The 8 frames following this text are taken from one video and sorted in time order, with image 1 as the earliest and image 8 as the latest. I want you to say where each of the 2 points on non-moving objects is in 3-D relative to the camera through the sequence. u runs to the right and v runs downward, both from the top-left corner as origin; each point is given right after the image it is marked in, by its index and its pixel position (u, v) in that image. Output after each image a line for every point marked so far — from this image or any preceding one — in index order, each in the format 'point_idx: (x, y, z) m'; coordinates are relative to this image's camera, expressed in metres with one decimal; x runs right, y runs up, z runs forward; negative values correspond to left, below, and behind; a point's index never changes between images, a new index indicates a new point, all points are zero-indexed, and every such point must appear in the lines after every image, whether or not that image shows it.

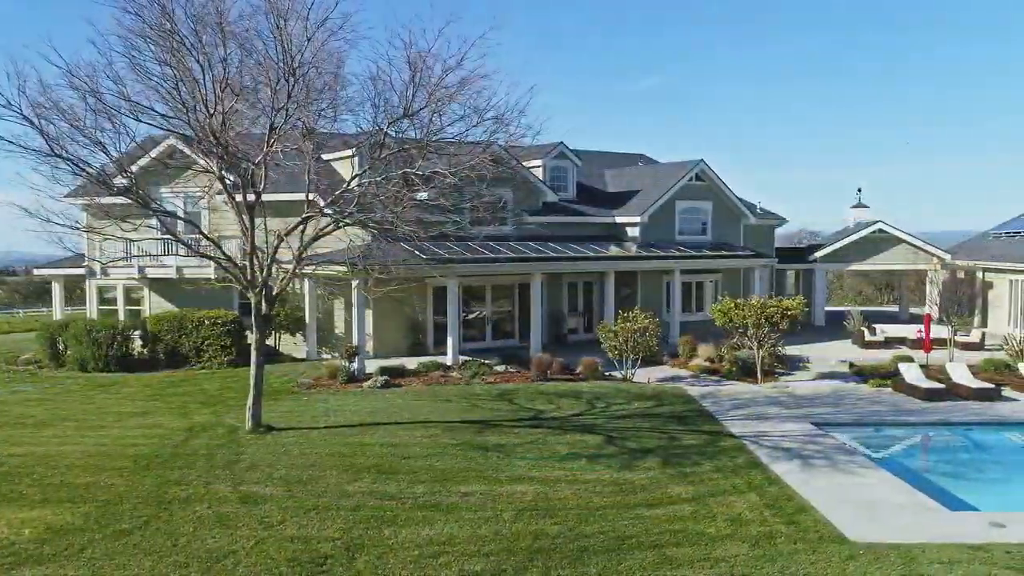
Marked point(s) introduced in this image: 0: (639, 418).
0: (+2.0, -2.0, +16.2) m
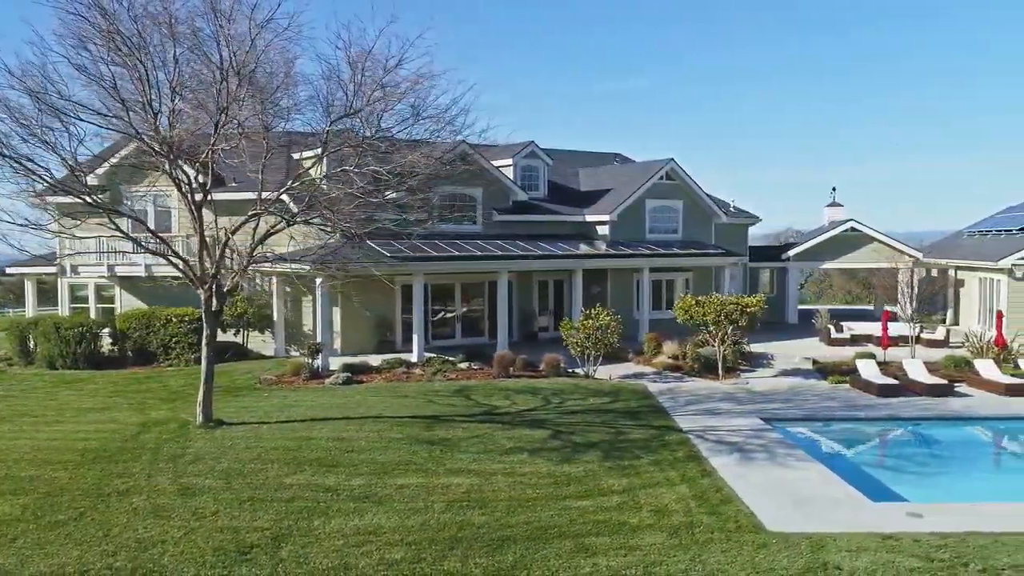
0: (+1.3, -2.0, +16.4) m
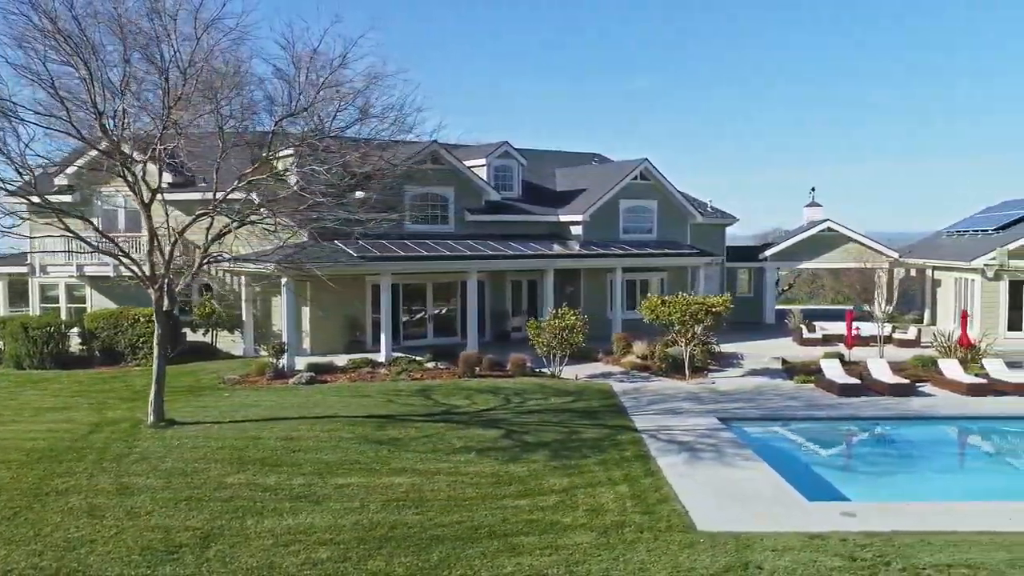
0: (+0.6, -2.0, +16.4) m
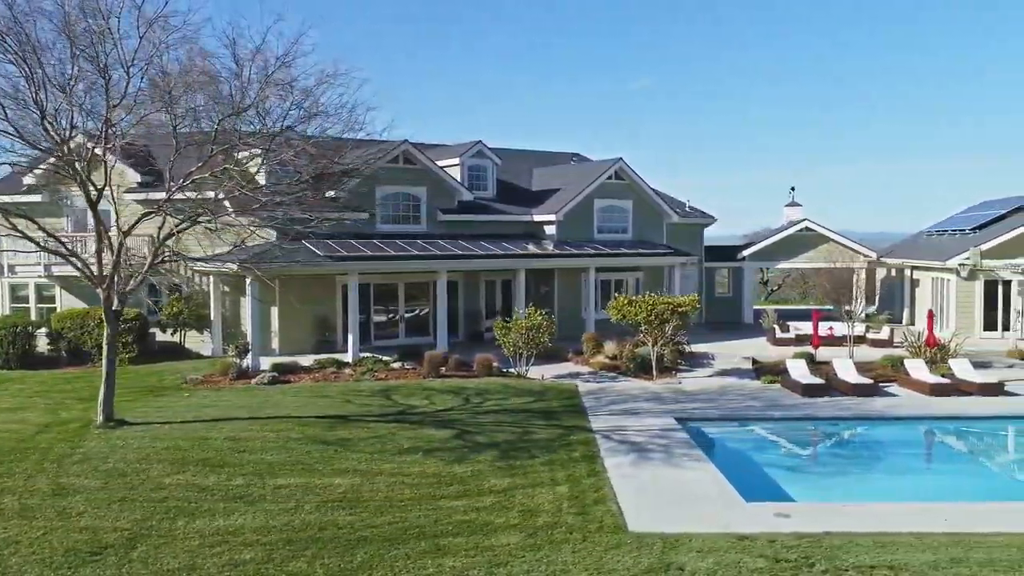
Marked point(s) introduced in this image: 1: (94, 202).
0: (-0.1, -2.0, +16.4) m
1: (-5.4, +1.1, +13.4) m
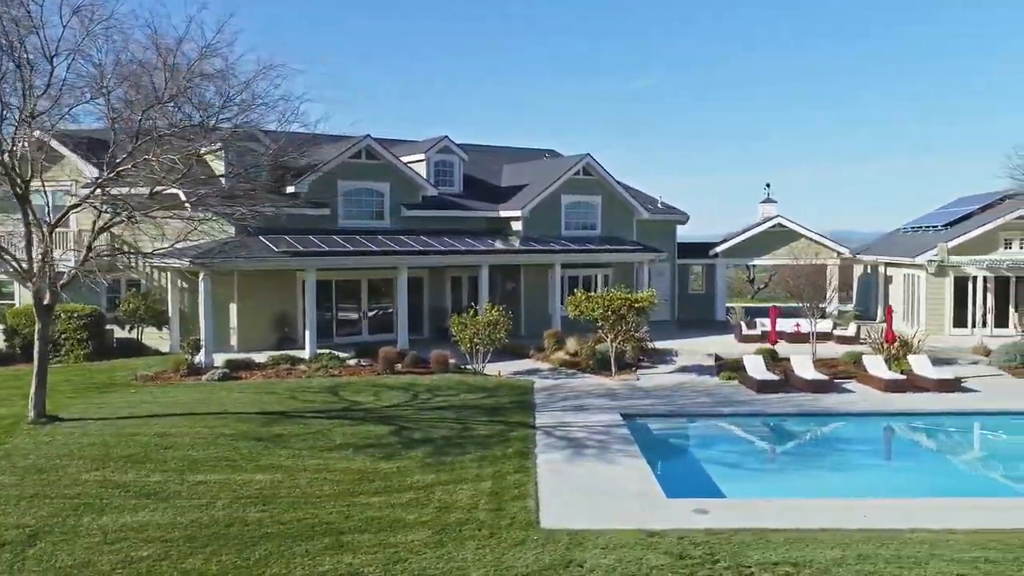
0: (-0.9, -1.9, +16.2) m
1: (-6.3, +1.2, +13.2) m
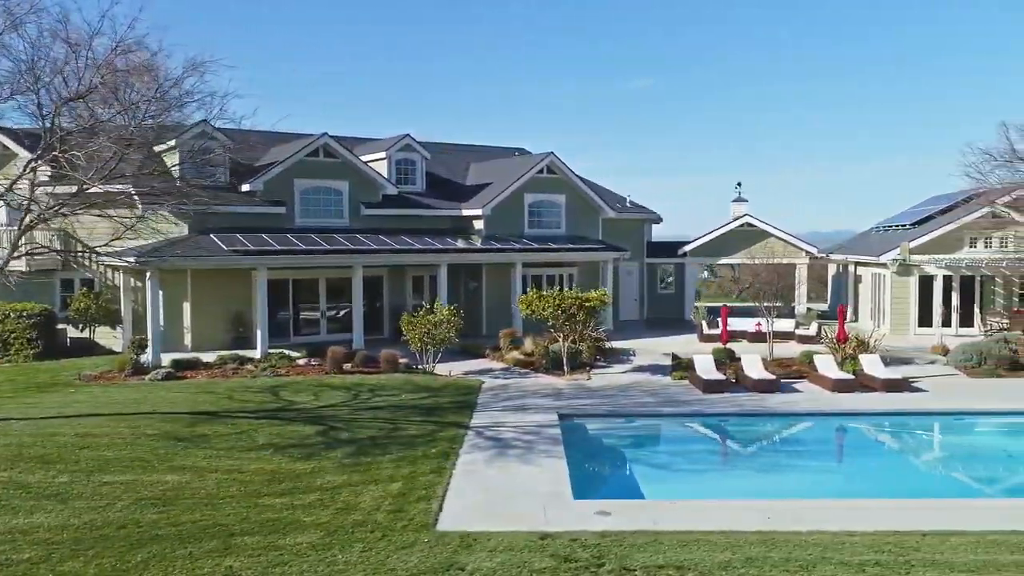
0: (-1.9, -1.9, +16.0) m
1: (-7.3, +1.2, +13.1) m
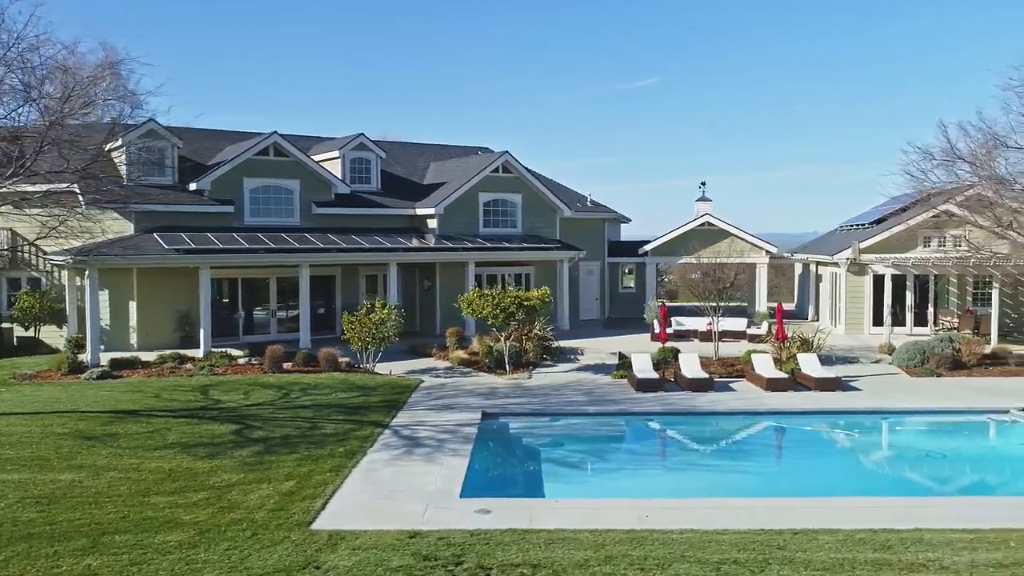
0: (-3.1, -1.9, +16.0) m
1: (-8.4, +1.2, +13.0) m
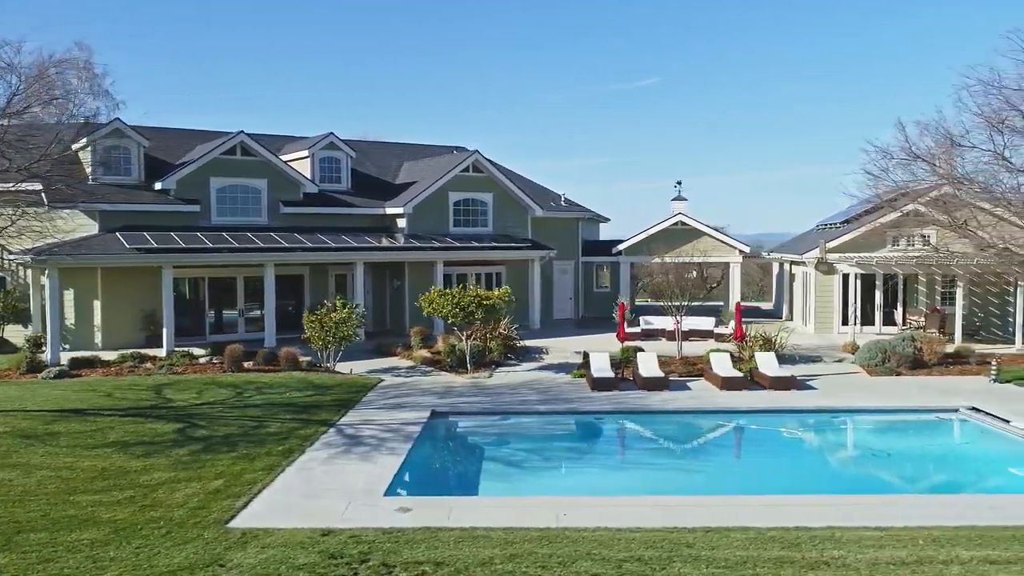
0: (-3.9, -1.9, +16.0) m
1: (-9.2, +1.3, +13.1) m
